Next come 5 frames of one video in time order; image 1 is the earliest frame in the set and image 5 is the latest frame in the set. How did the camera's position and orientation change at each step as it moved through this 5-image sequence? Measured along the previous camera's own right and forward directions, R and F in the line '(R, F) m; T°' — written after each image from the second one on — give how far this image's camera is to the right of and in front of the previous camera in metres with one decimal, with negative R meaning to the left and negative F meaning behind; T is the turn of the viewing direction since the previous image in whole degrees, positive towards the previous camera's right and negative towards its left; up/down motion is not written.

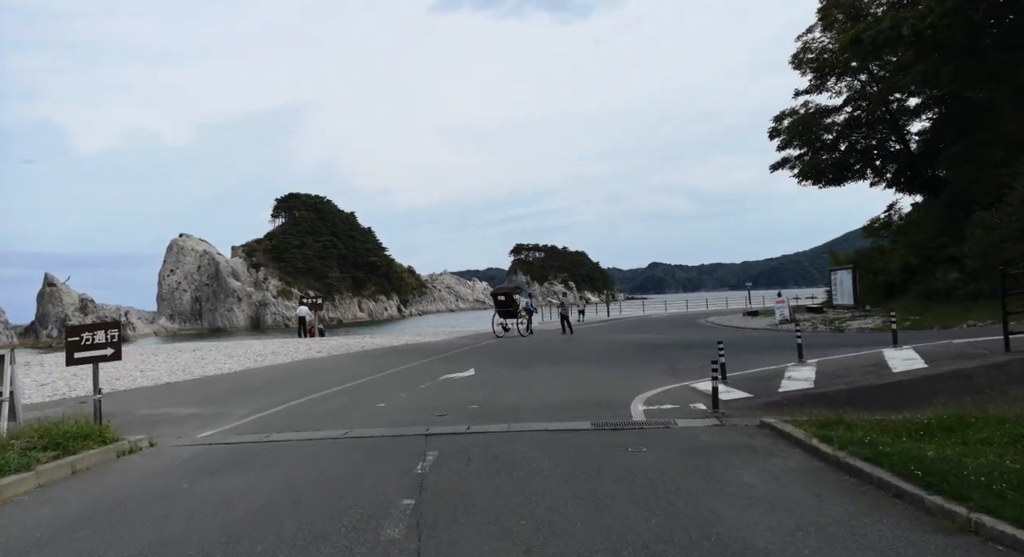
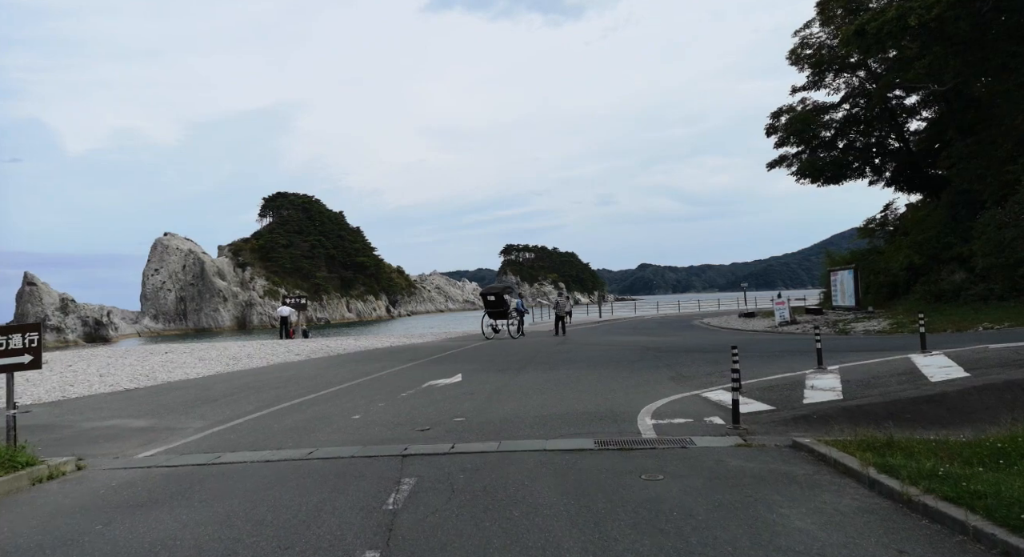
(0.0, +1.3) m; +1°
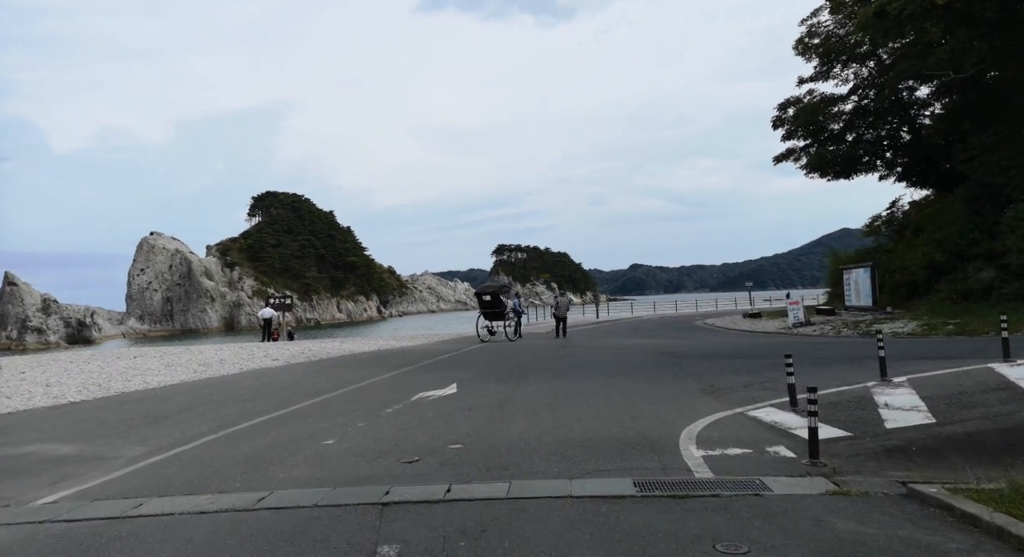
(-0.2, +2.0) m; +1°
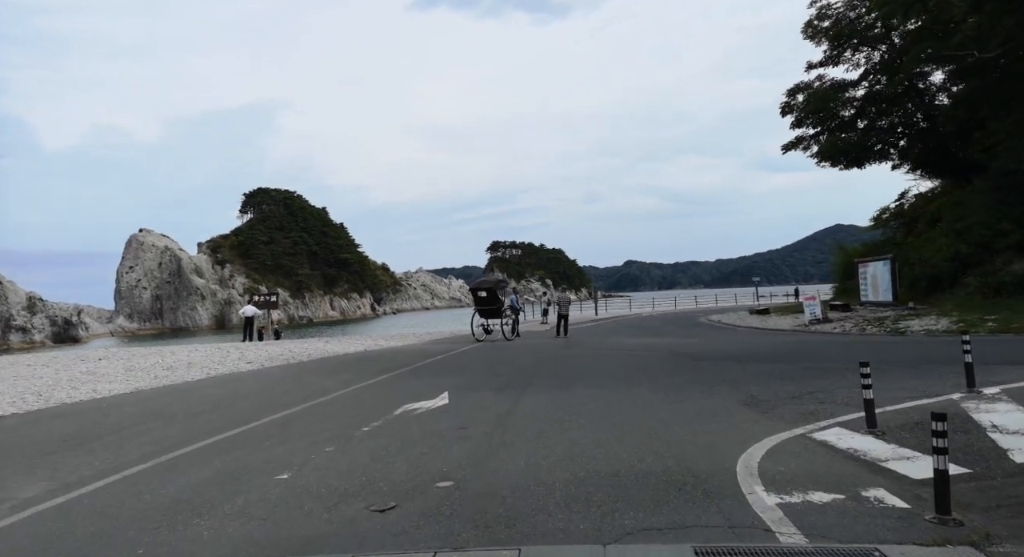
(-0.1, +1.9) m; 0°
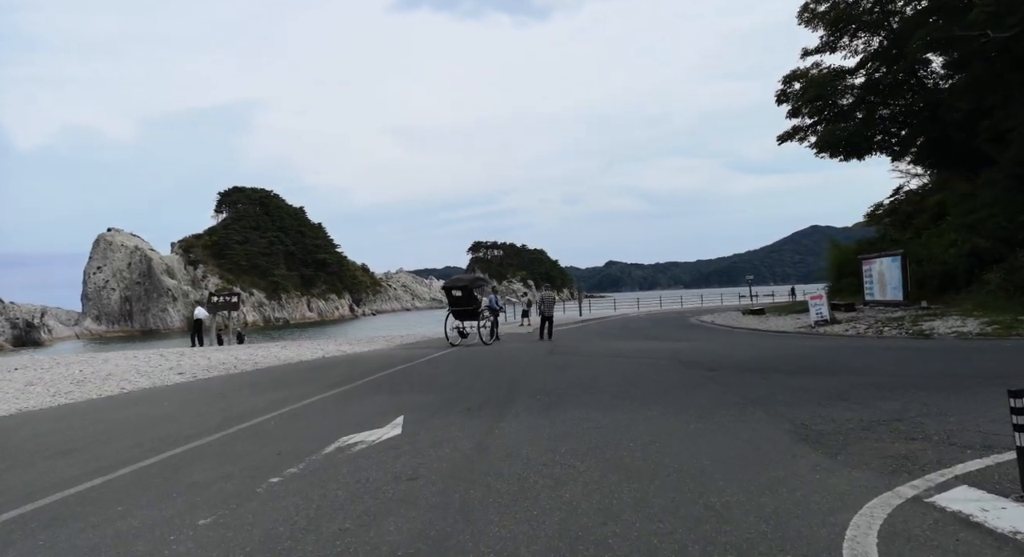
(+0.1, +2.6) m; +2°
